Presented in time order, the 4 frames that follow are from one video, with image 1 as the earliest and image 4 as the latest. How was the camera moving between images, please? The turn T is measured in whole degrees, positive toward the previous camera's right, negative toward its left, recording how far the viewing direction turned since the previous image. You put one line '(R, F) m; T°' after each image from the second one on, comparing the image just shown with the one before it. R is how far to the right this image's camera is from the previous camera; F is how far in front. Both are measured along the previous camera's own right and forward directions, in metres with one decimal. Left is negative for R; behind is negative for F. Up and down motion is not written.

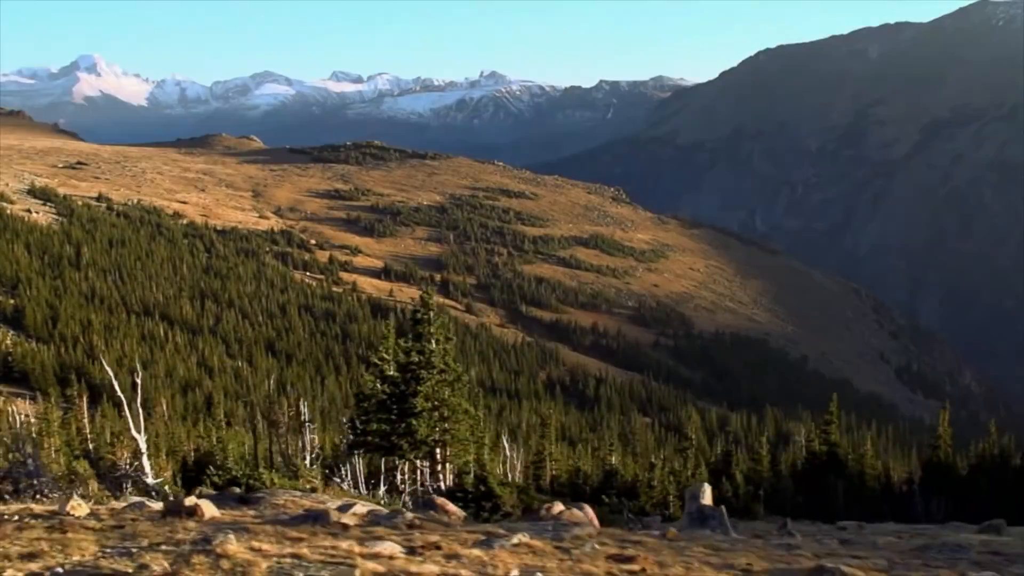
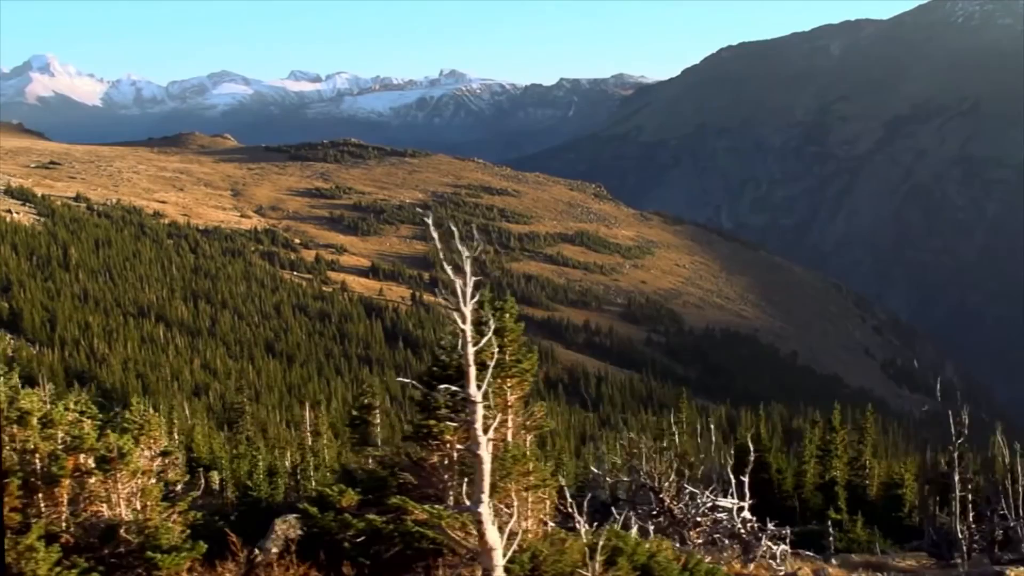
(-5.7, +2.3) m; +1°
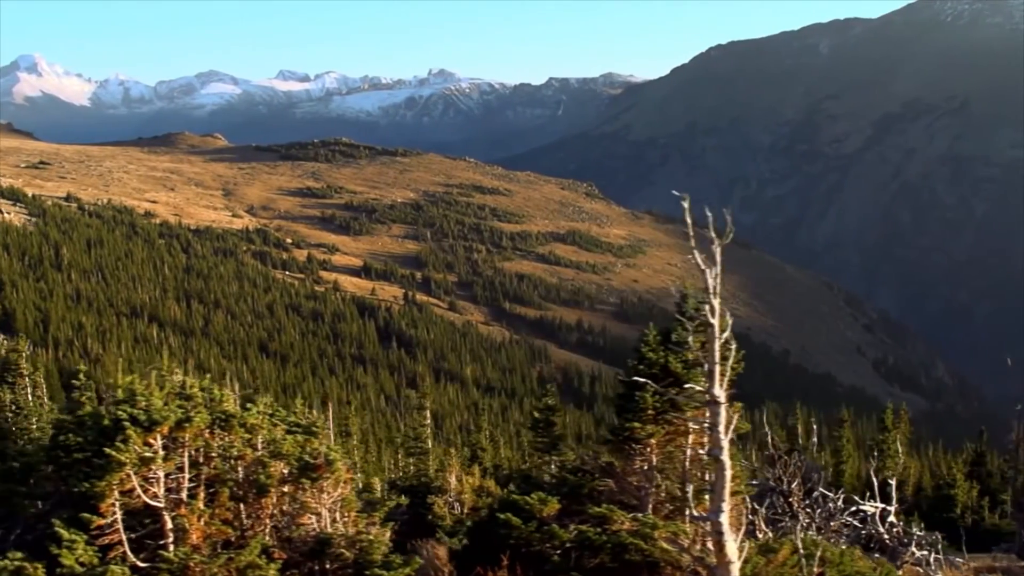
(+0.2, -1.4) m; 0°
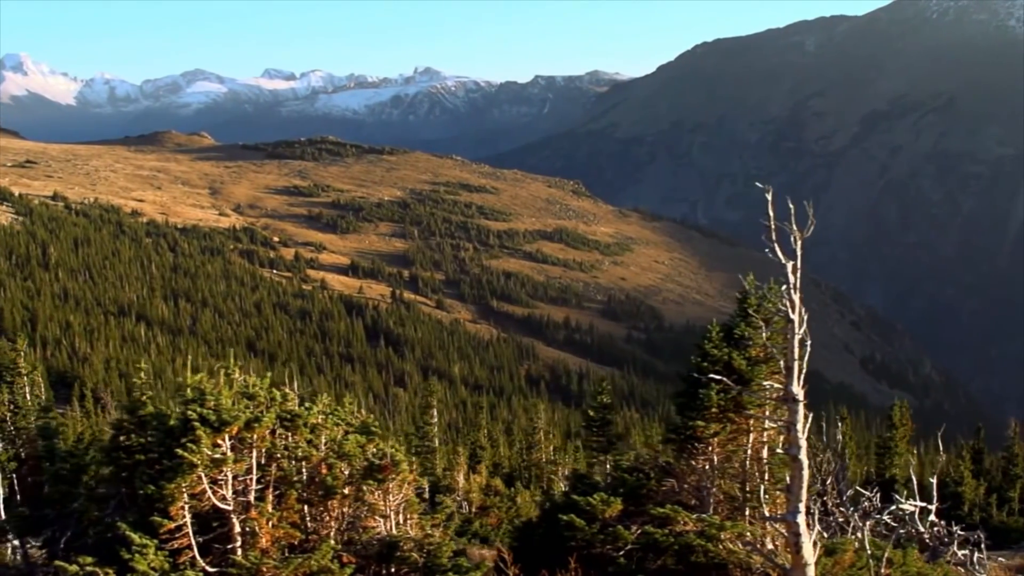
(-1.2, +0.3) m; +1°
